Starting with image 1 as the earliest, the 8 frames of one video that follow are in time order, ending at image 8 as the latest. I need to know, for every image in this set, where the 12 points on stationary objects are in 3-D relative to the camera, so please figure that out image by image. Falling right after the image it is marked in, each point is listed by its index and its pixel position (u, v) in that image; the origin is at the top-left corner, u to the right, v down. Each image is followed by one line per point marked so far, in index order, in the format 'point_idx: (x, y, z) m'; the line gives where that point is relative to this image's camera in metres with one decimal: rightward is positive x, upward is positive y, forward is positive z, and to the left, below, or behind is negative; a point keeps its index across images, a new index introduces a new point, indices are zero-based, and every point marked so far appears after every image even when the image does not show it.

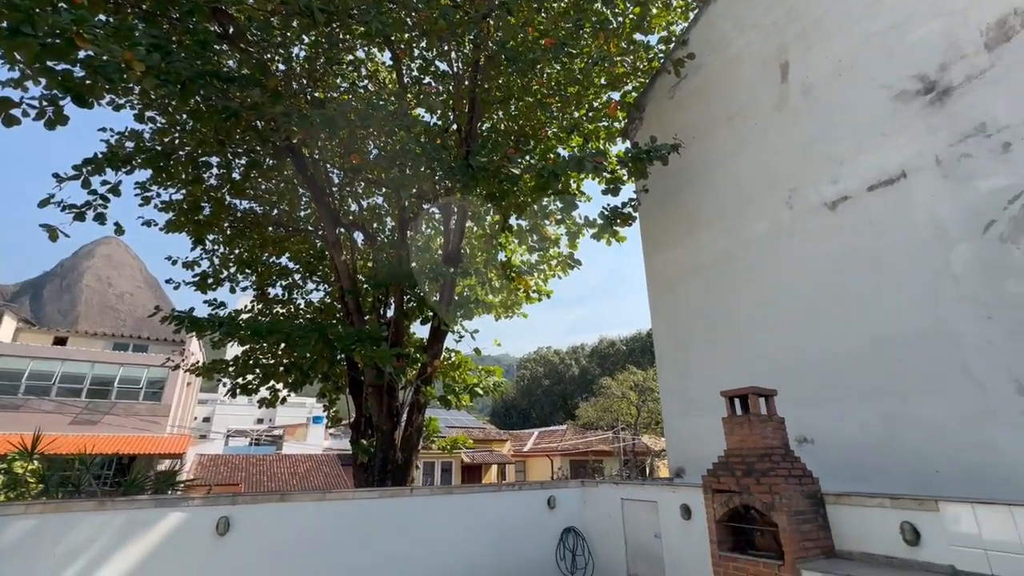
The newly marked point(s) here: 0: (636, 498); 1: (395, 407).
0: (+1.5, -2.6, +5.9) m
1: (-2.0, -2.0, +8.0) m
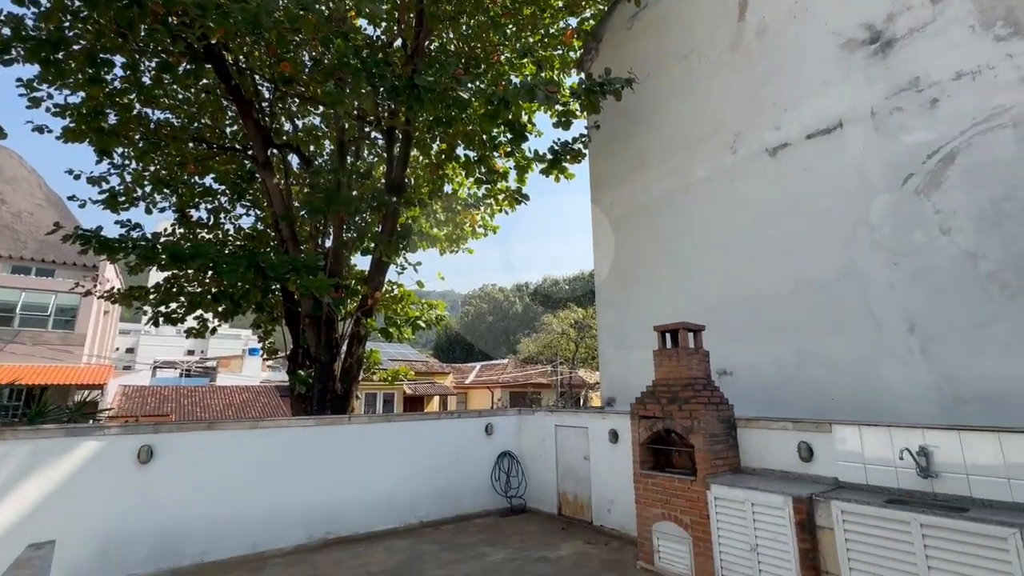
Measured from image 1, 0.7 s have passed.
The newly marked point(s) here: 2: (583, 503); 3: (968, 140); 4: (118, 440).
0: (+0.7, -1.8, +6.2) m
1: (-3.0, -0.9, +7.8) m
2: (+0.9, -2.7, +5.9) m
3: (+4.7, +1.5, +4.9) m
4: (-3.7, -1.4, +4.4) m
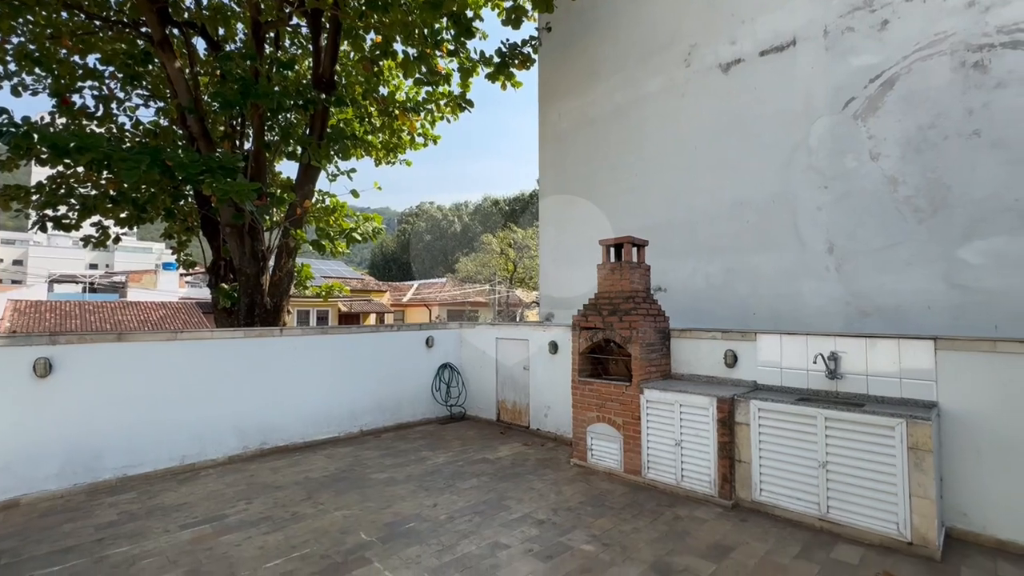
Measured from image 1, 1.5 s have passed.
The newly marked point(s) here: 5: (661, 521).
0: (0.0, -0.7, +6.3) m
1: (-3.9, +0.6, +7.2) m
2: (+0.1, -1.6, +6.1) m
3: (+4.2, +2.4, +5.0) m
4: (-4.2, -0.5, +3.9) m
5: (+1.1, -1.7, +3.4) m
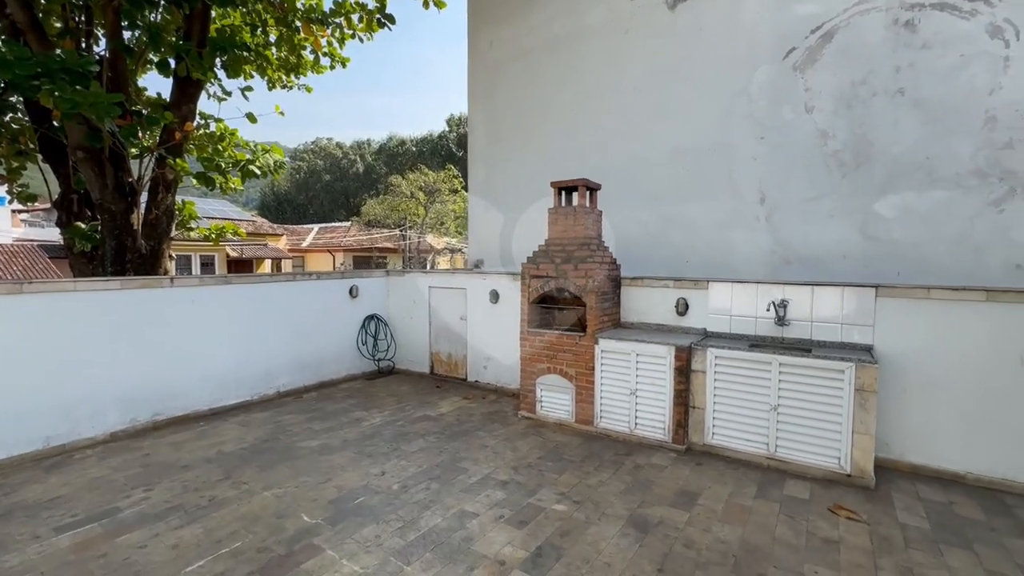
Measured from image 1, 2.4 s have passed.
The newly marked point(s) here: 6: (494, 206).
0: (-0.8, 0.0, +5.9) m
1: (-4.8, +1.3, +5.8) m
2: (-0.7, -0.9, +5.8) m
3: (+3.6, +2.9, +5.1) m
4: (-4.5, -0.1, +2.7) m
5: (+0.8, -1.3, +3.4) m
6: (-0.3, +1.4, +7.9) m
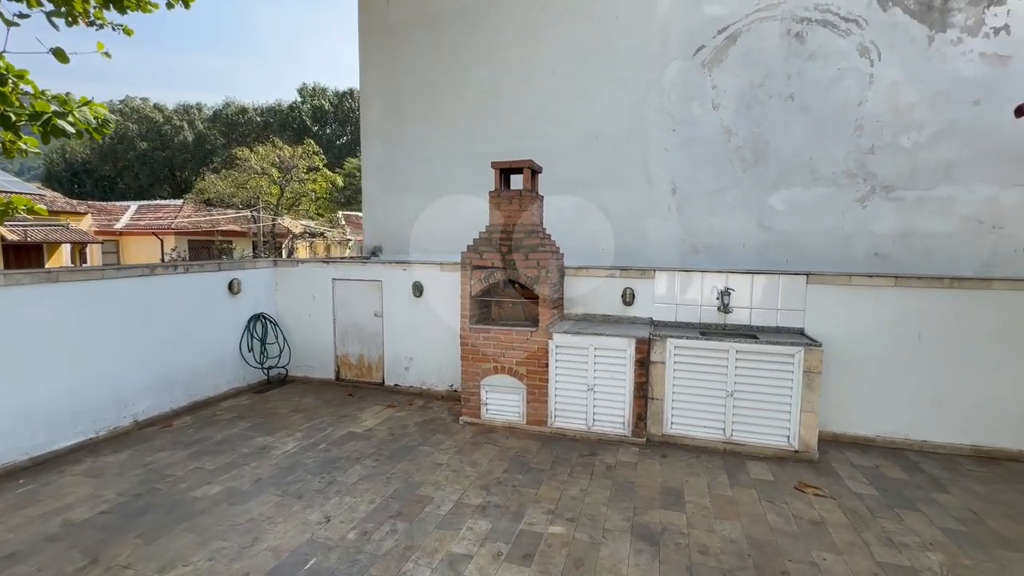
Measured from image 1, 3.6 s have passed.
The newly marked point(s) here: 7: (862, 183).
0: (-1.7, +0.1, +5.1) m
1: (-5.5, +1.3, +3.9) m
2: (-1.5, -0.8, +5.1) m
3: (+2.8, +3.1, +5.5) m
4: (-4.3, -0.2, +1.0) m
5: (+0.6, -1.3, +3.2) m
6: (-1.8, +1.5, +7.1) m
7: (+3.9, +1.2, +5.3) m
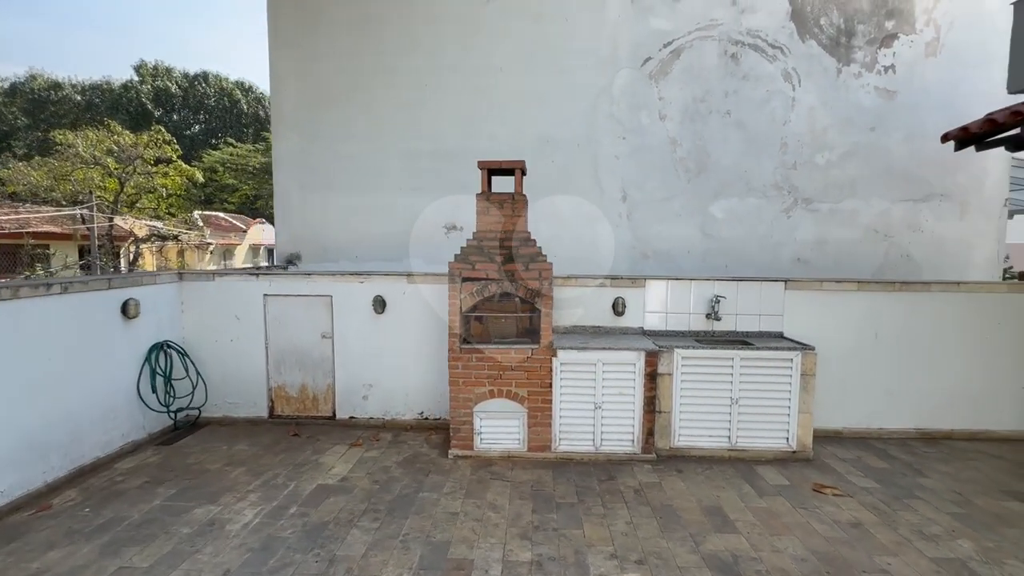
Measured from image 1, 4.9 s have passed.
0: (-2.0, 0.0, +4.2) m
1: (-5.3, +1.1, +2.1) m
2: (-1.8, -1.0, +4.3) m
3: (+2.2, +3.0, +5.7) m
4: (-3.4, -0.4, -0.4) m
5: (+0.8, -1.4, +3.0) m
6: (-2.6, +1.4, +6.2) m
7: (+3.4, +1.2, +5.8) m
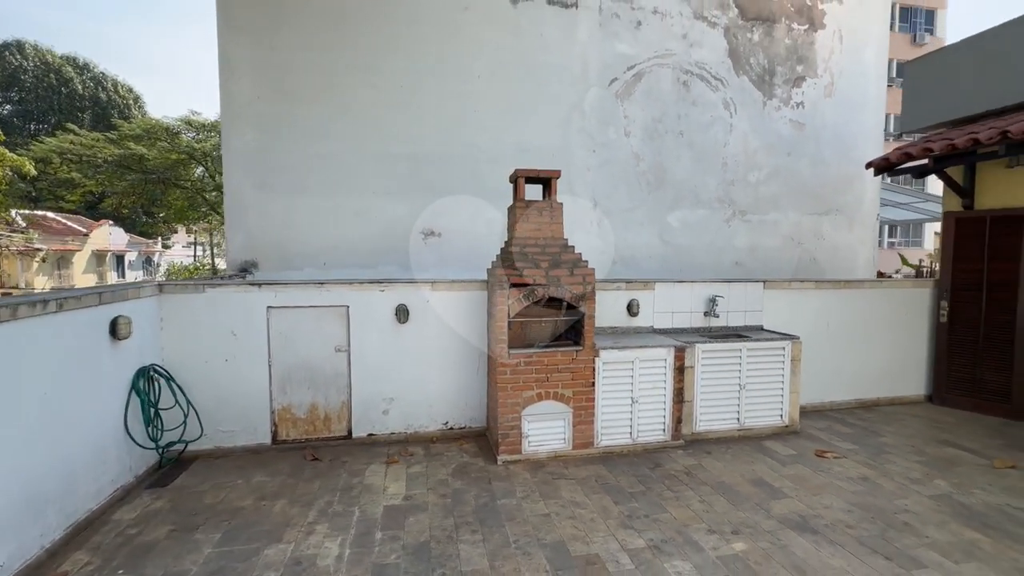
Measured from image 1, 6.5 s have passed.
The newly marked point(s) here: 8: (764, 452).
0: (-1.7, -0.1, +3.8) m
1: (-4.5, +1.0, +1.0) m
2: (-1.5, -1.1, +3.9) m
3: (+1.9, +3.0, +6.4) m
4: (-2.0, -0.5, -1.0) m
5: (+1.3, -1.4, +3.3) m
6: (-2.8, +1.2, +5.6) m
7: (+3.1, +1.2, +6.7) m
8: (+2.0, -1.3, +3.8) m
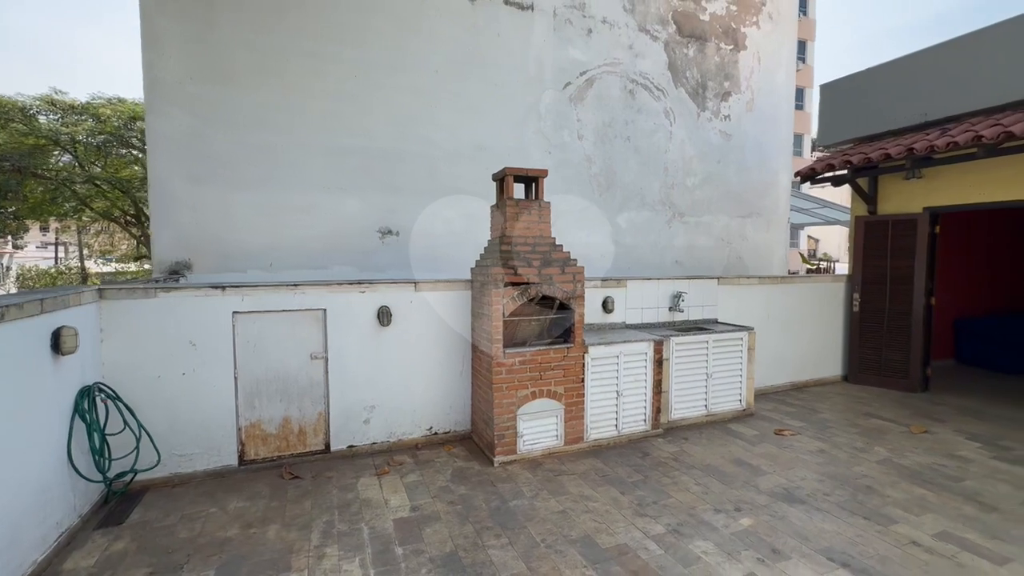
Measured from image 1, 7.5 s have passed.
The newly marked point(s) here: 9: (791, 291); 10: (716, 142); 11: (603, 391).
0: (-1.8, -0.1, +3.5) m
1: (-4.0, +0.9, +0.2) m
2: (-1.6, -1.1, +3.6) m
3: (+1.2, +3.0, +6.6) m
4: (-1.2, -0.5, -1.3) m
5: (+1.3, -1.3, +3.5) m
6: (-3.2, +1.2, +5.0) m
7: (+2.4, +1.2, +7.2) m
8: (+1.9, -1.3, +4.1) m
9: (+3.2, 0.0, +5.4) m
10: (+3.2, +2.3, +7.5) m
11: (+0.7, -0.9, +3.9) m
